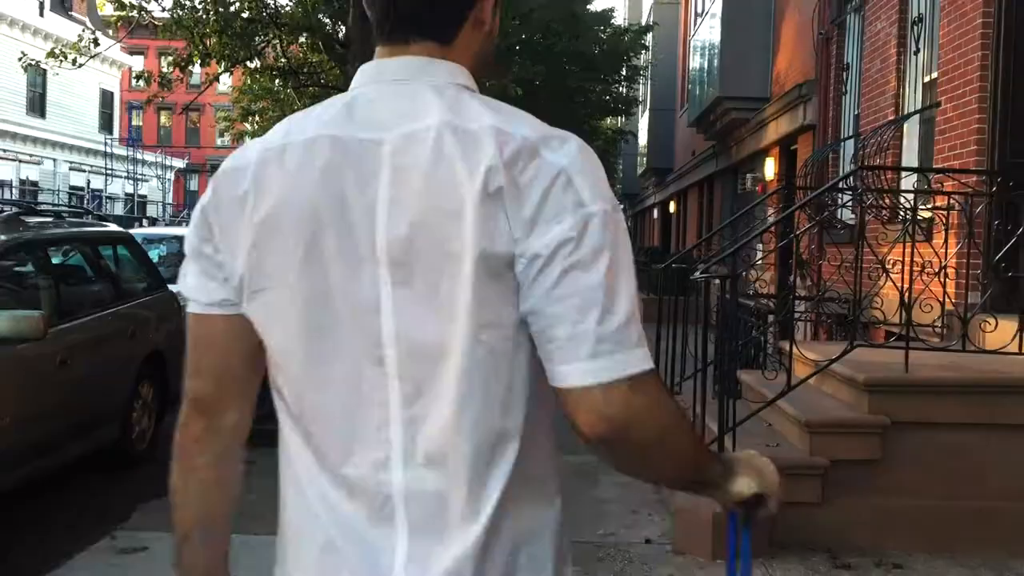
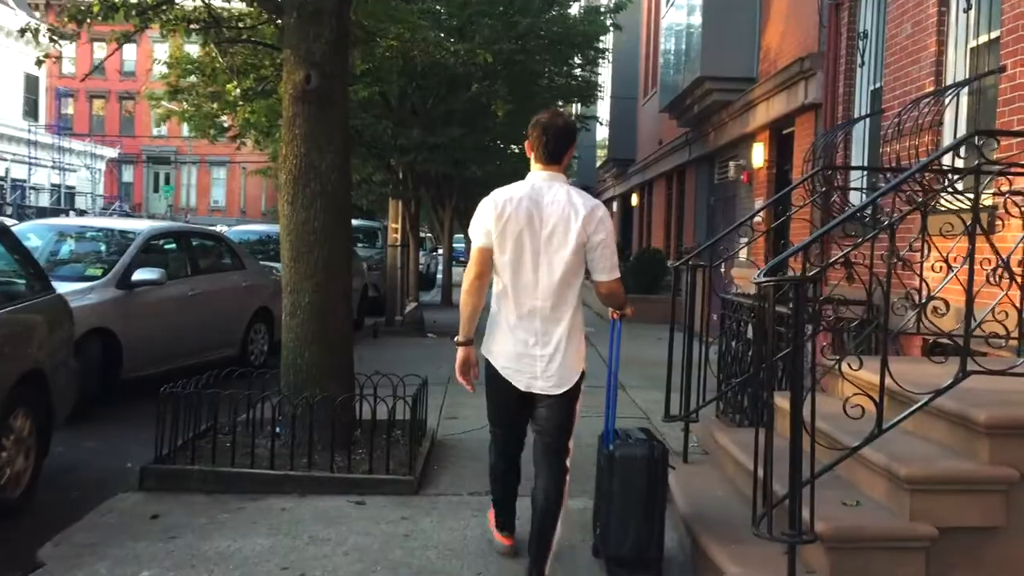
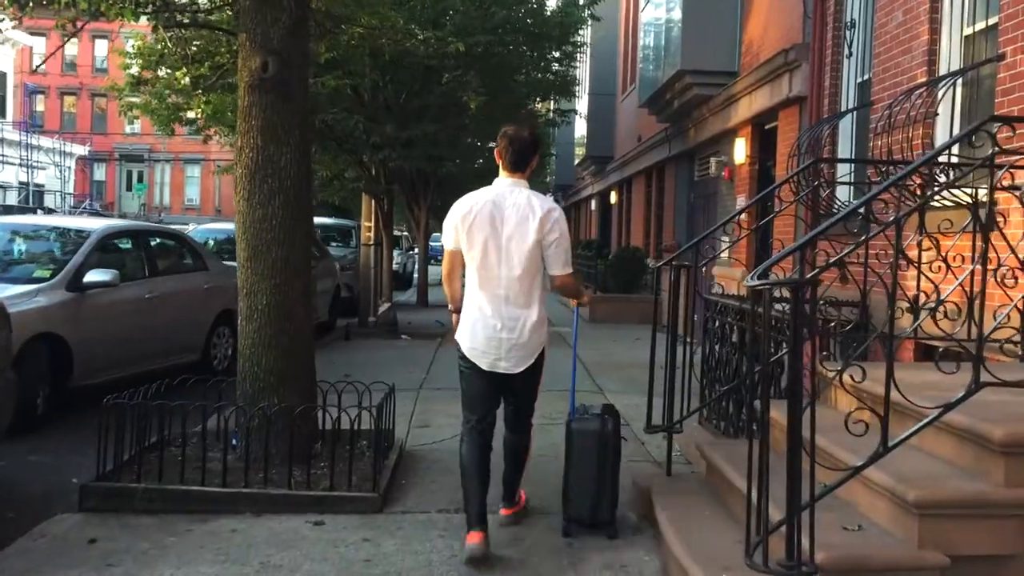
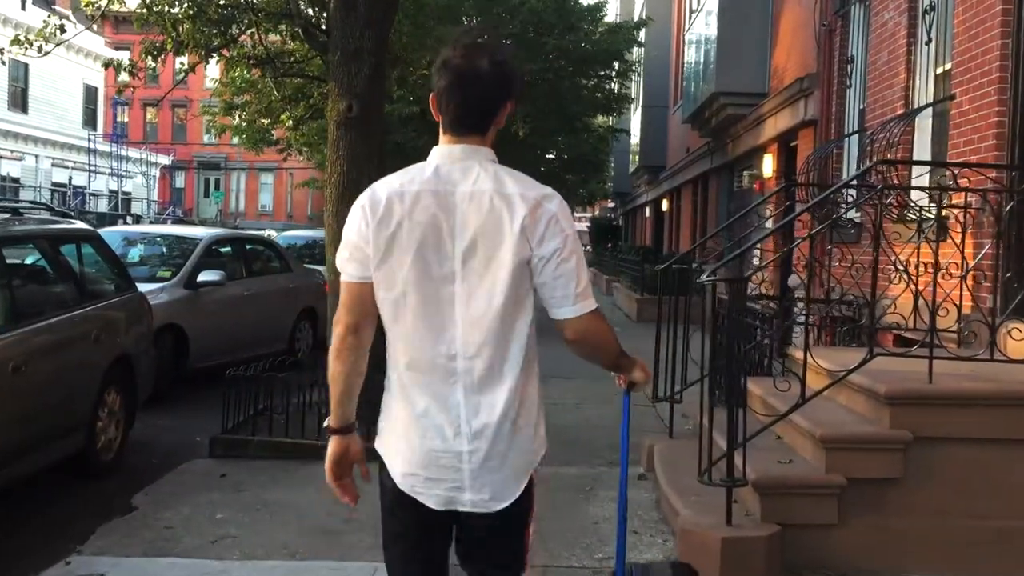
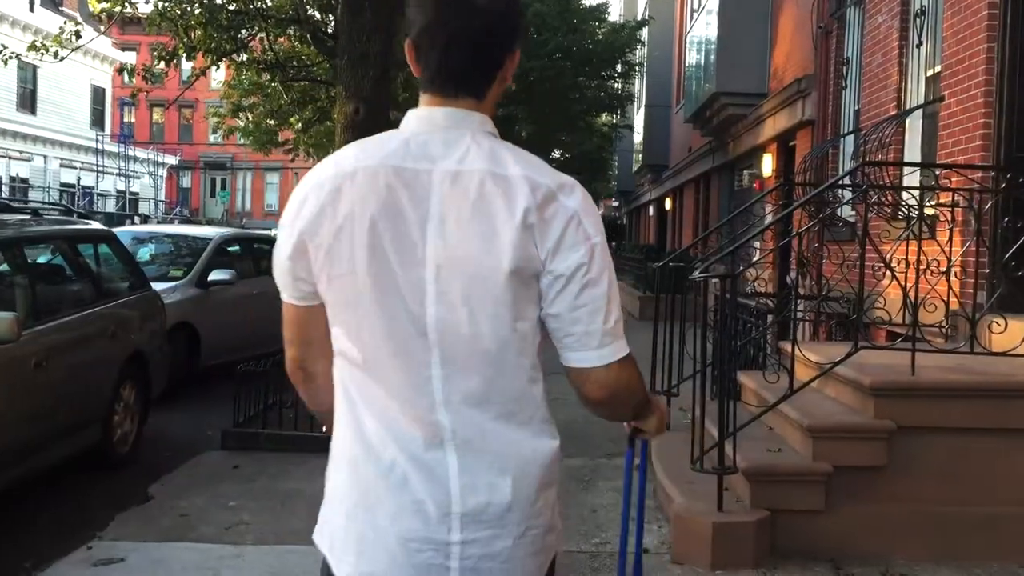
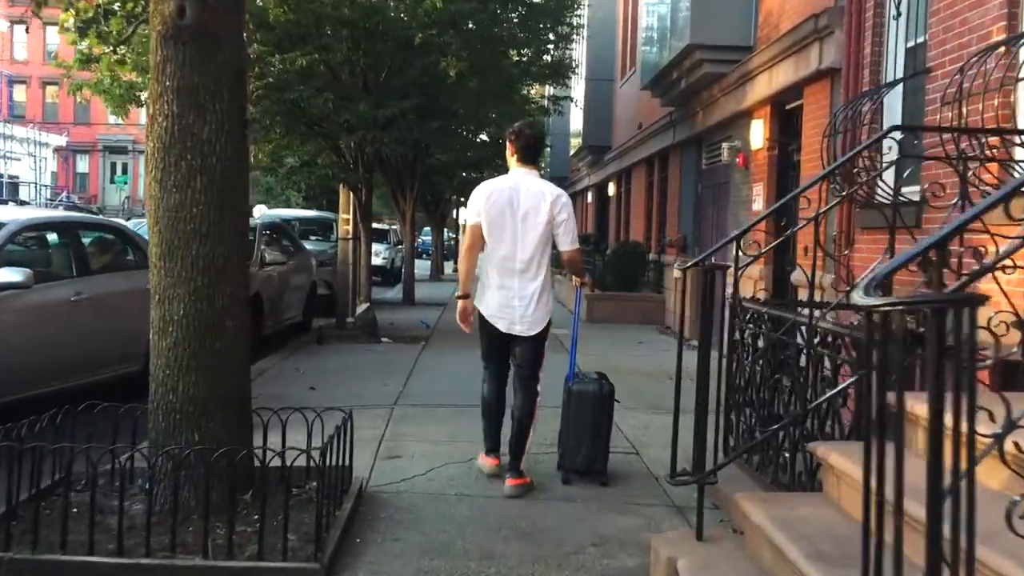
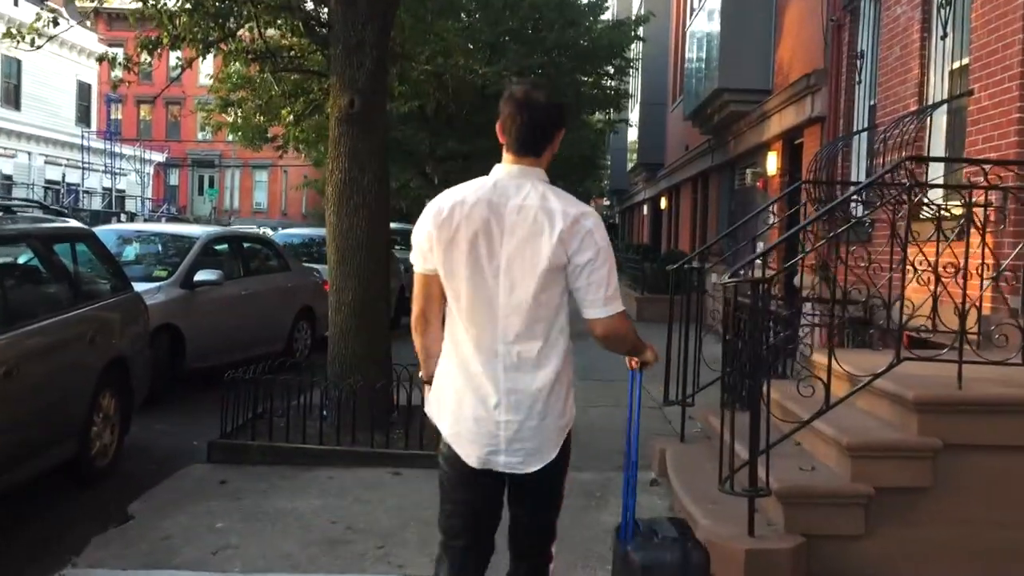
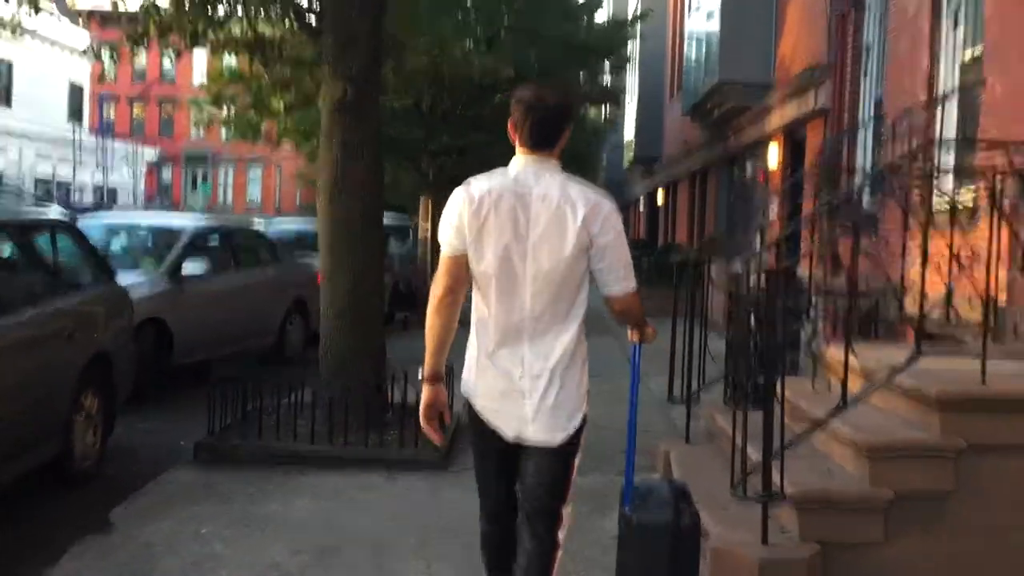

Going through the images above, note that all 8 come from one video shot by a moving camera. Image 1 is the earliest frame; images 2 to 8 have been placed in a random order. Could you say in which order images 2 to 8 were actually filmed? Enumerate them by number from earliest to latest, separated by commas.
5, 4, 7, 8, 2, 3, 6
